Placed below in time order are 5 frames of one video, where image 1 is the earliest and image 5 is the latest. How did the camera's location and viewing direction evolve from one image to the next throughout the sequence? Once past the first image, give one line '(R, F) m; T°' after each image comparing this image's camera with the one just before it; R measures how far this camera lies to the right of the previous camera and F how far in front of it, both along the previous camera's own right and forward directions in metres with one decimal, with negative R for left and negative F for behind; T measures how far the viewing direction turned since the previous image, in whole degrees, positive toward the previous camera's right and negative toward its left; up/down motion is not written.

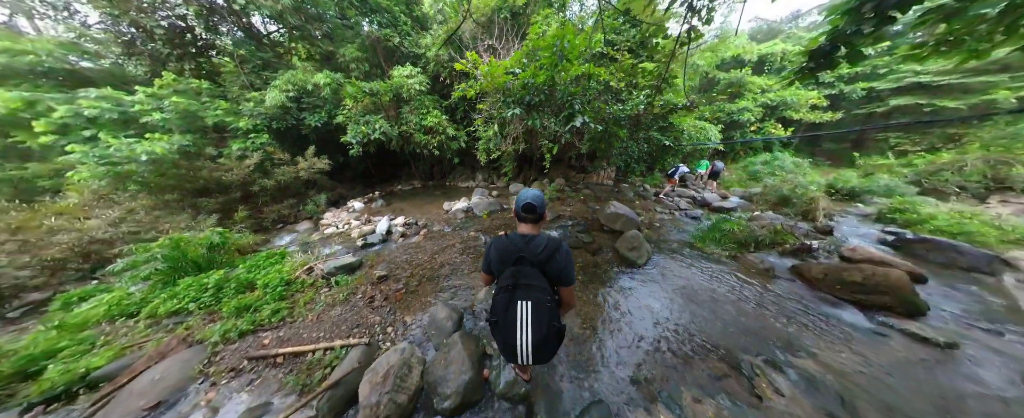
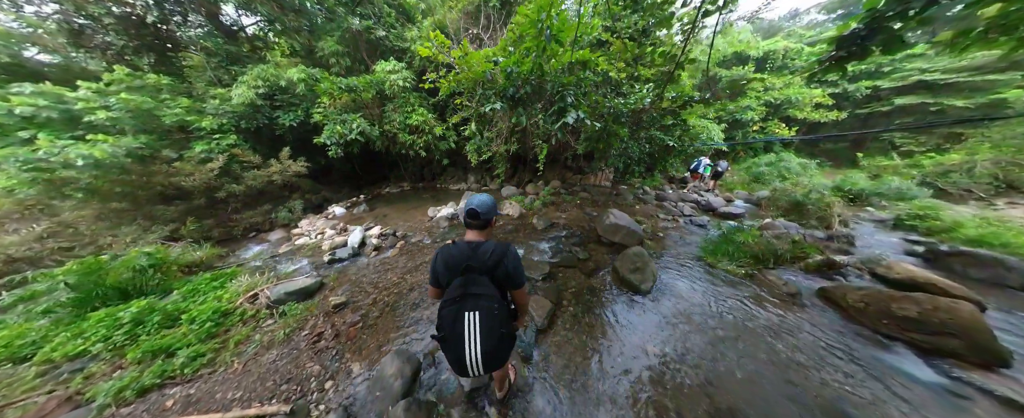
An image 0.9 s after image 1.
(+0.1, +0.3) m; 0°
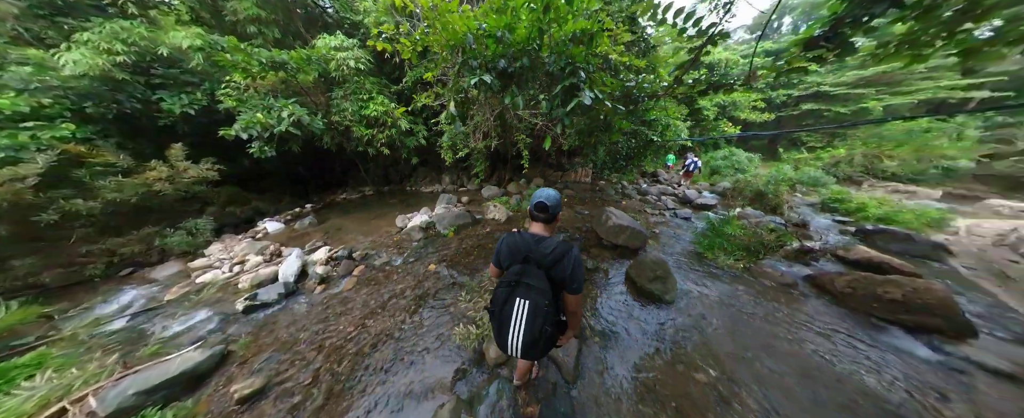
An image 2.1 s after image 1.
(-0.4, +0.6) m; +9°
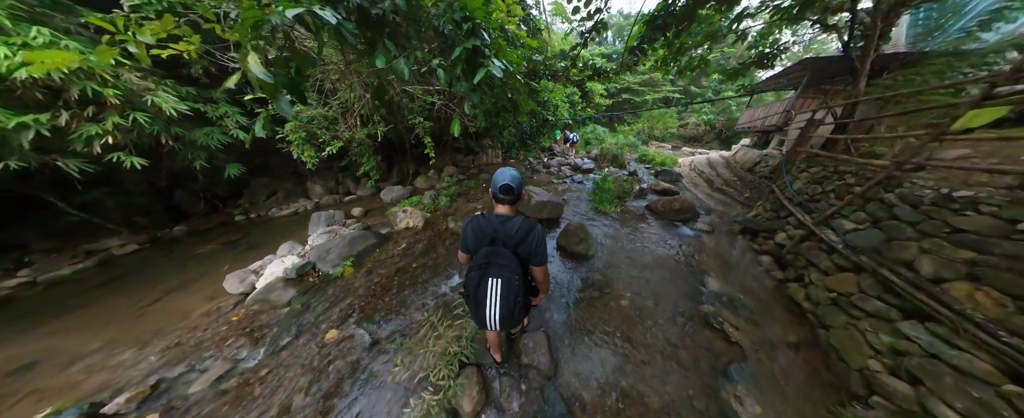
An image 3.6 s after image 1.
(-1.1, +0.9) m; +32°
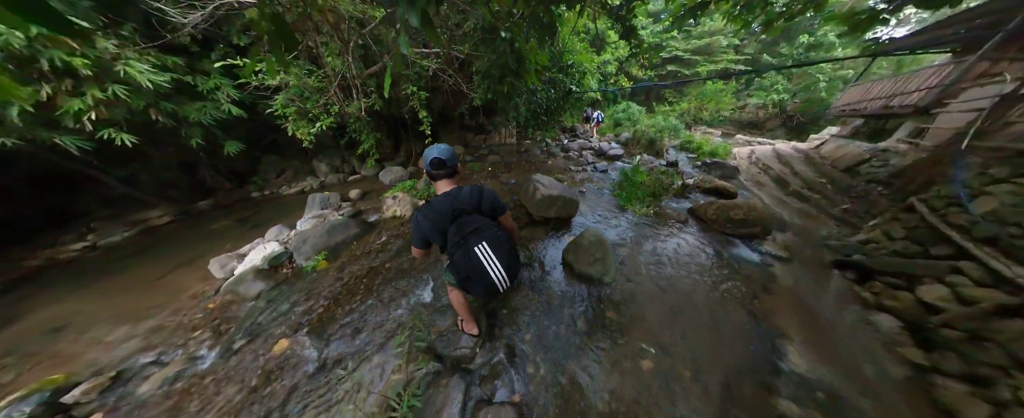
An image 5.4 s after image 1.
(+0.3, +0.8) m; -6°
